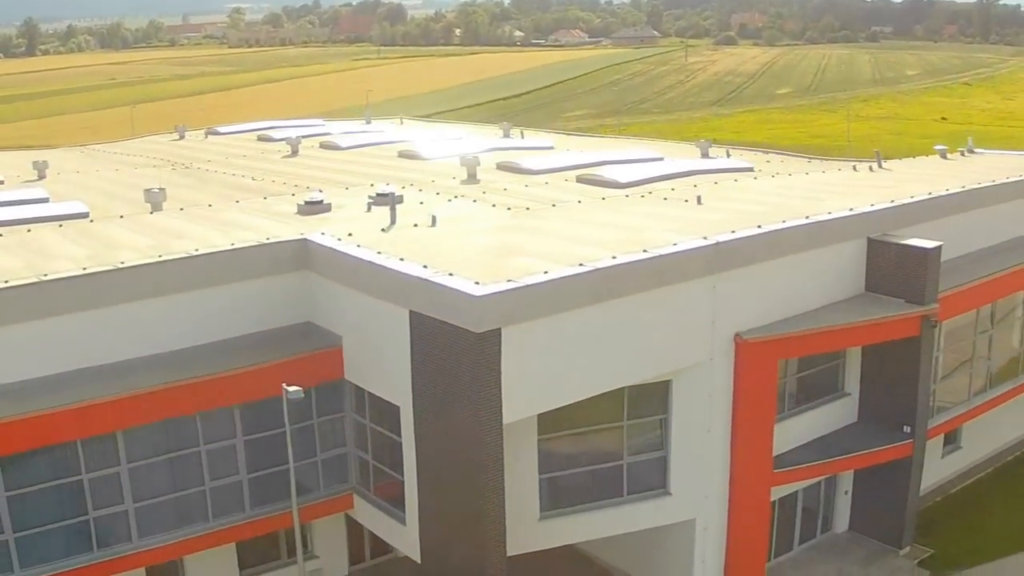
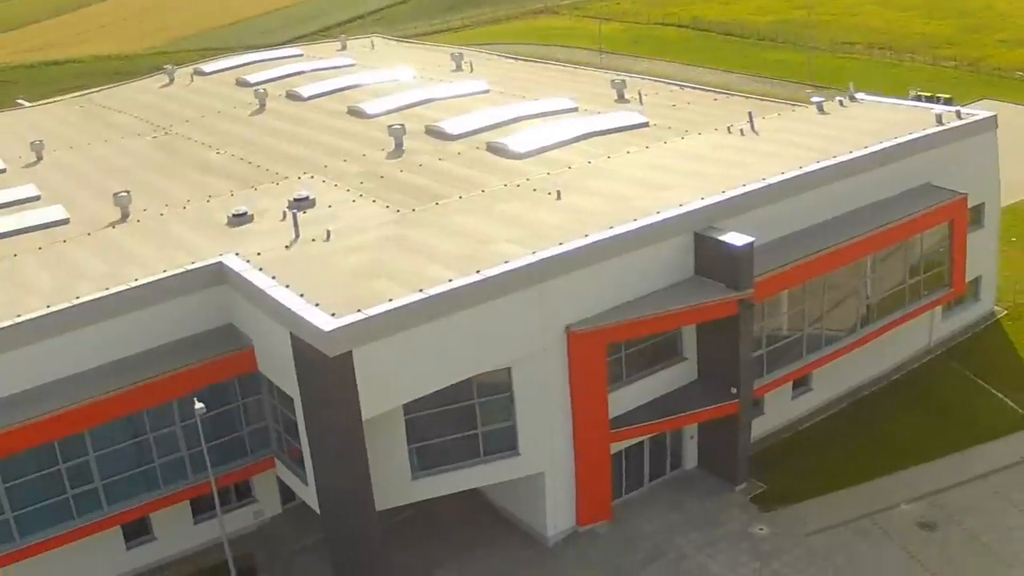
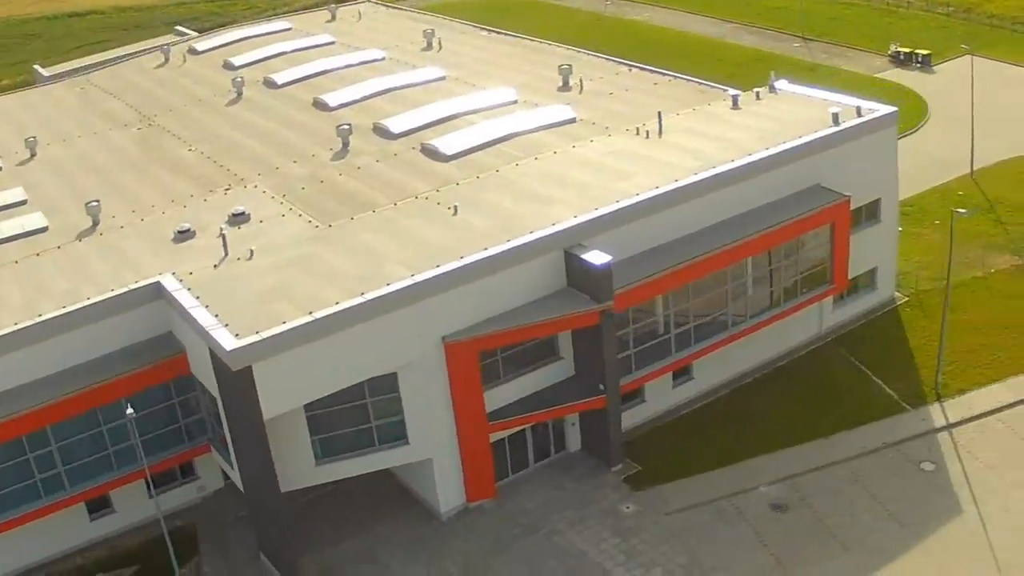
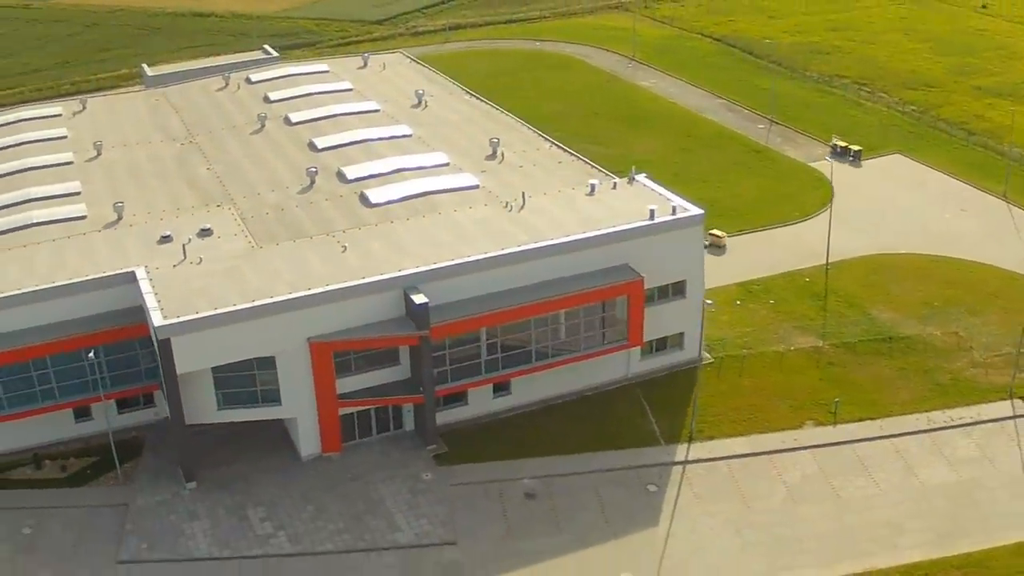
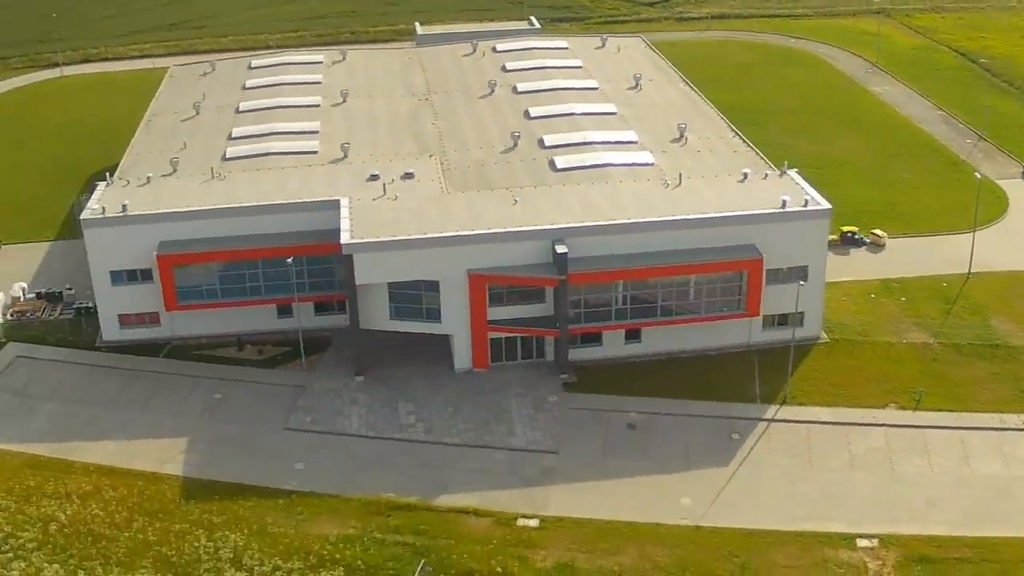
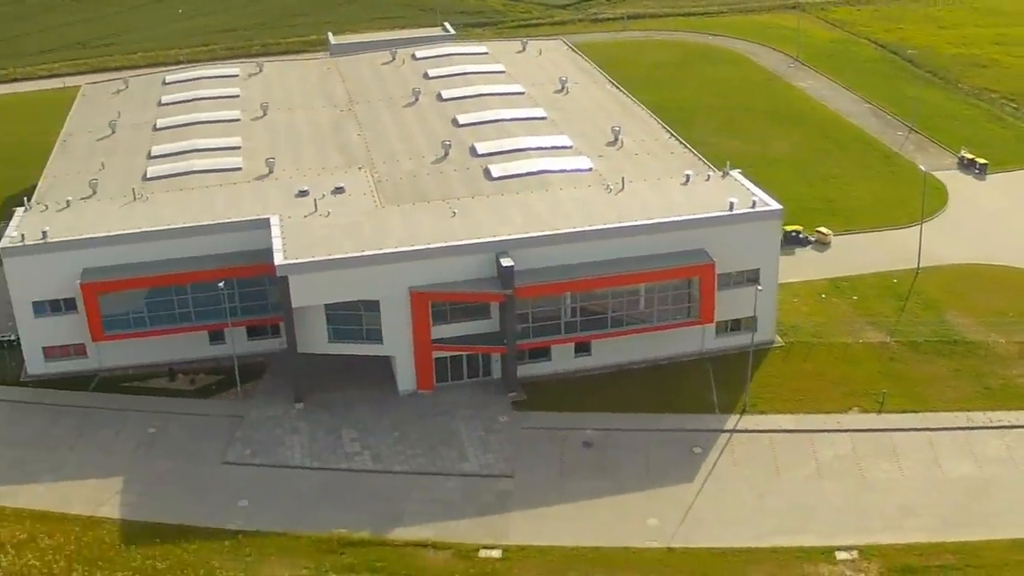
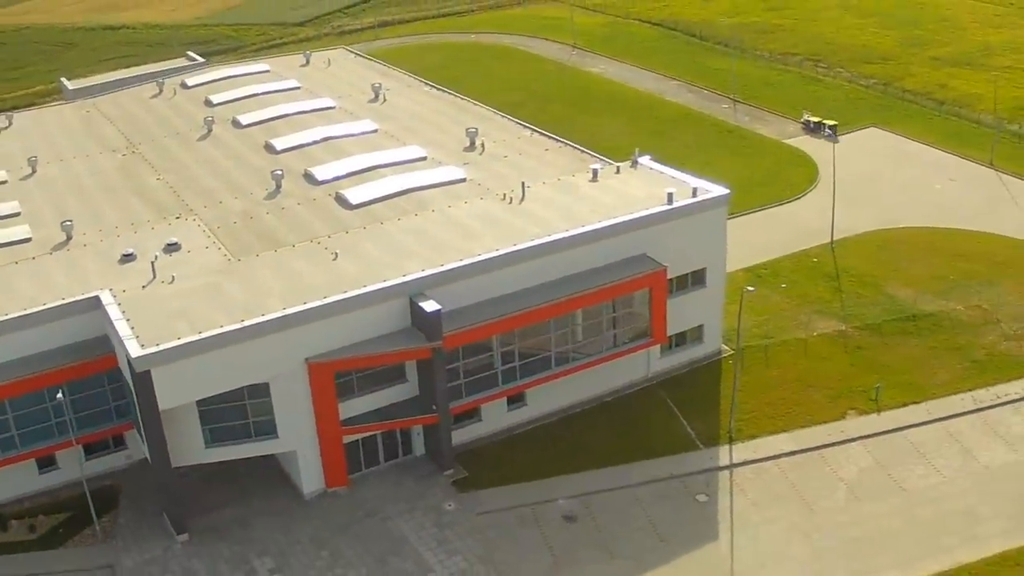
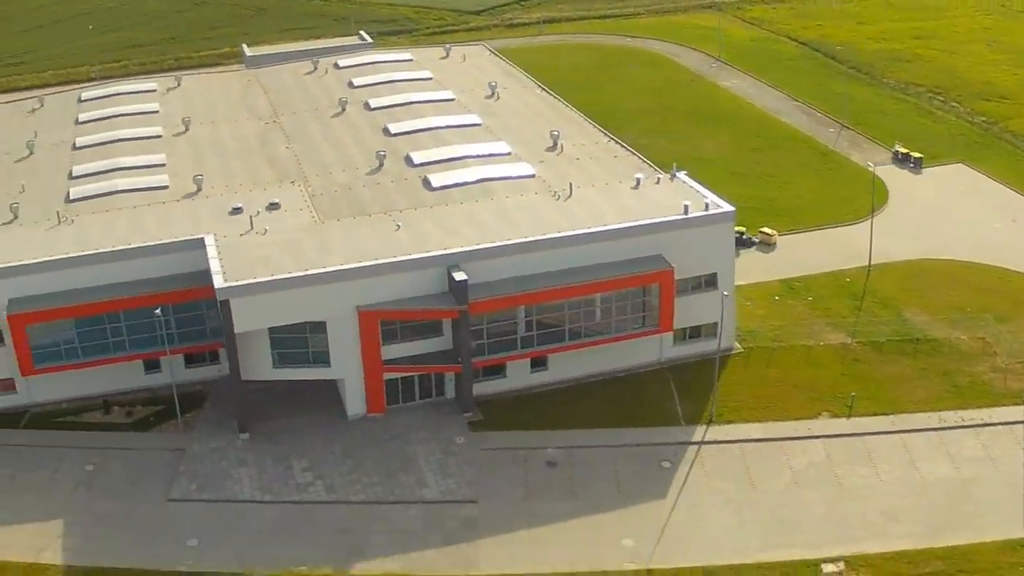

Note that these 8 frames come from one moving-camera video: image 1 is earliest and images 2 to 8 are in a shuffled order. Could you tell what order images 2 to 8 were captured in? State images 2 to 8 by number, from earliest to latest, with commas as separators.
2, 3, 7, 4, 8, 6, 5
